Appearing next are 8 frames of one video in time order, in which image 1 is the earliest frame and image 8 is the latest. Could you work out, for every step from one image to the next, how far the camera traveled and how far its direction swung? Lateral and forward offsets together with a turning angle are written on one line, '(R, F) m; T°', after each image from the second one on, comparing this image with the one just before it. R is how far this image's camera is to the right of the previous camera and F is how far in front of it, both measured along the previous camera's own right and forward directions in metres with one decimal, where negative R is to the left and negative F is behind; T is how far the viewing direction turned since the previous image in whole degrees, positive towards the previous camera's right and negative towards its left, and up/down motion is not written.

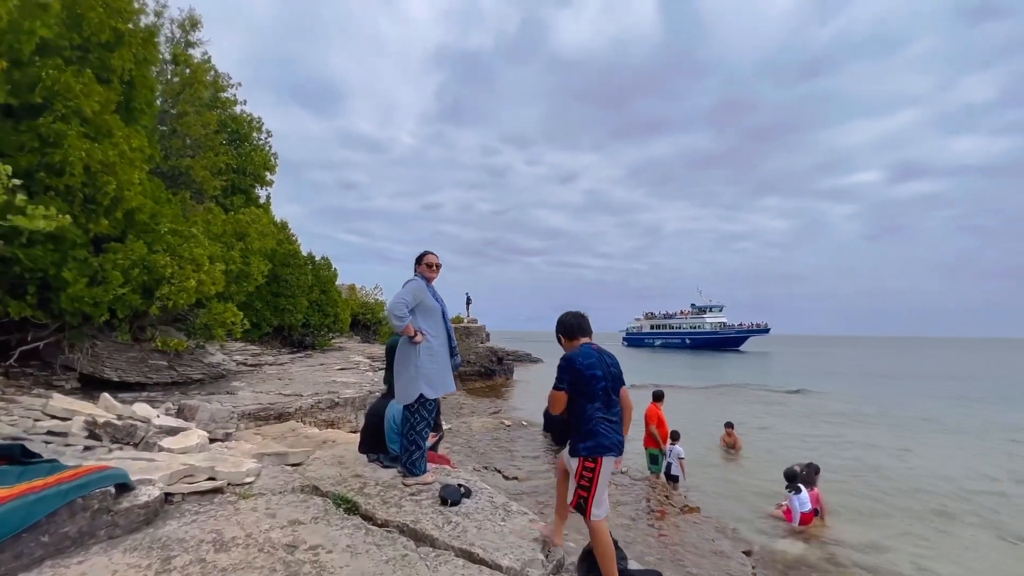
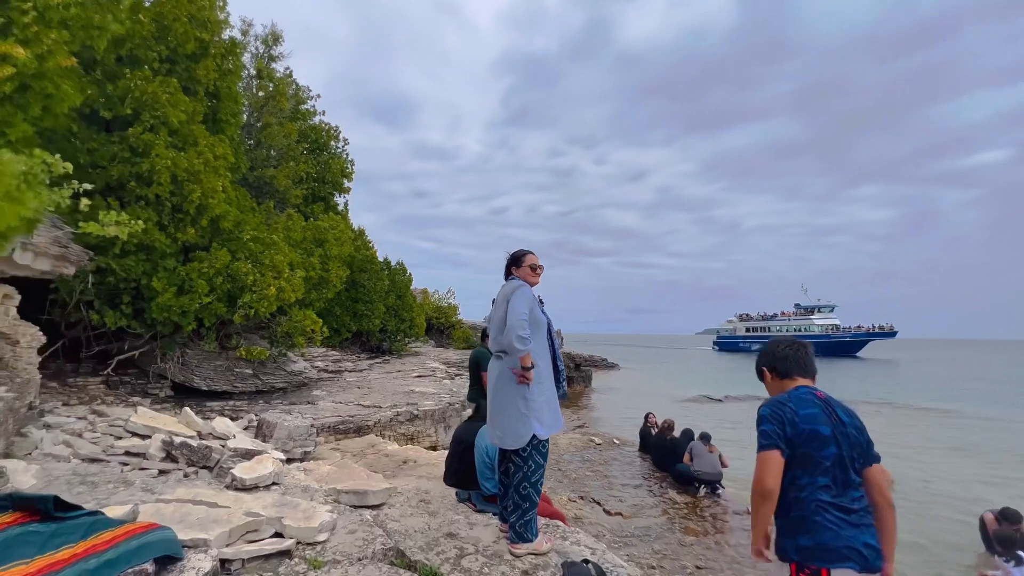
(-0.6, +1.2) m; -8°
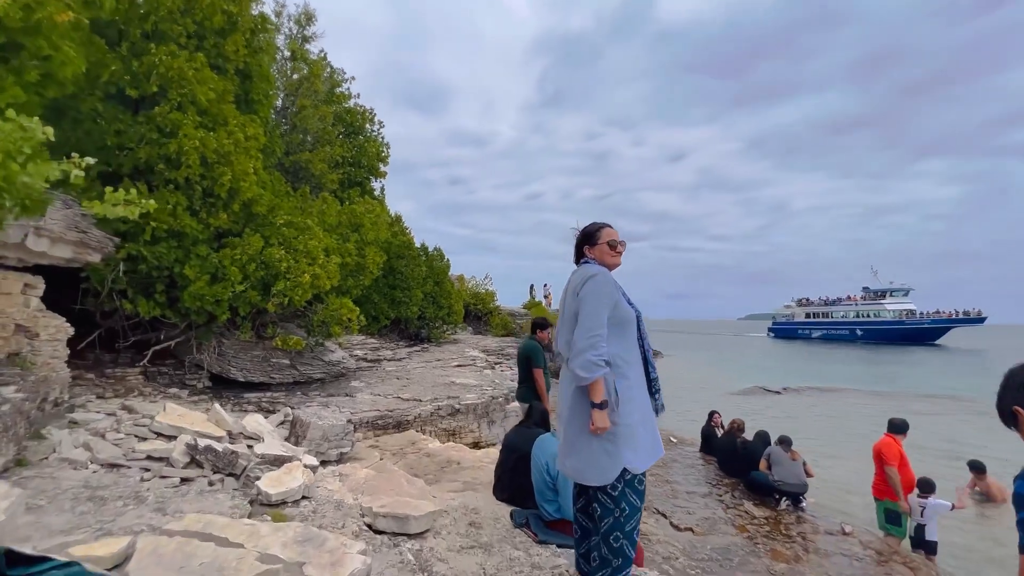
(-0.3, +1.0) m; -4°
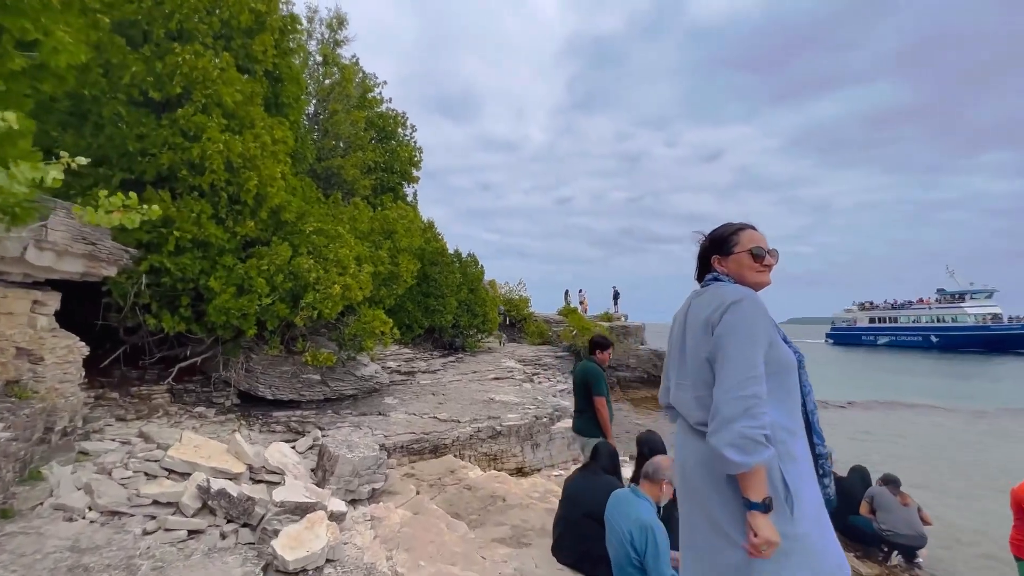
(-0.3, +1.0) m; -4°
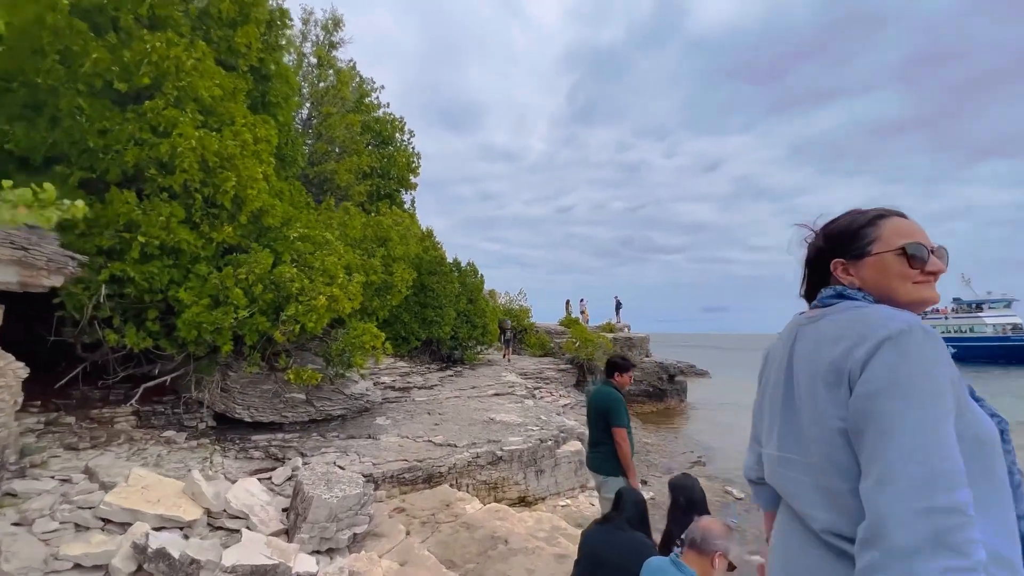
(-0.1, +0.8) m; 0°
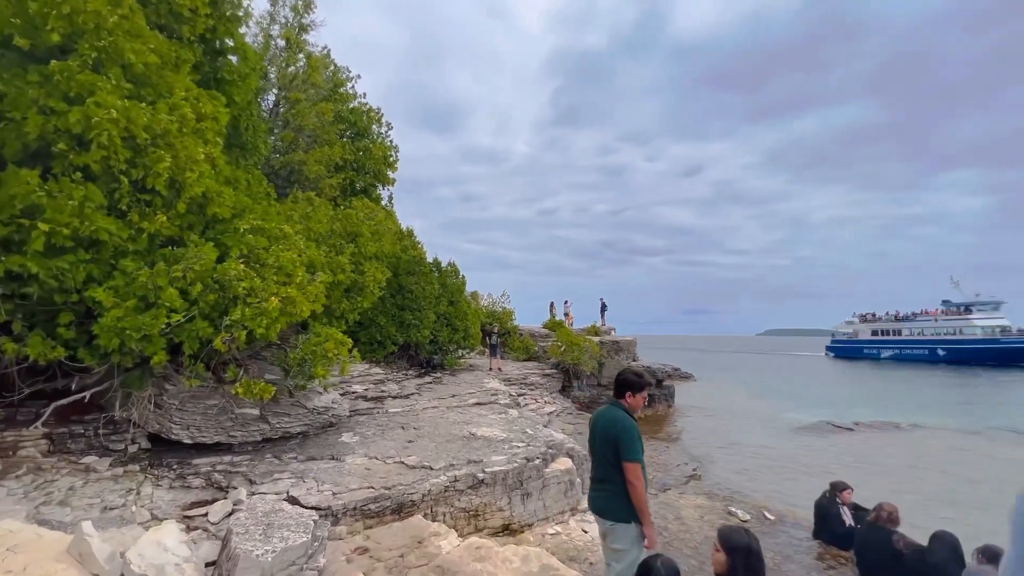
(0.0, +1.1) m; +2°
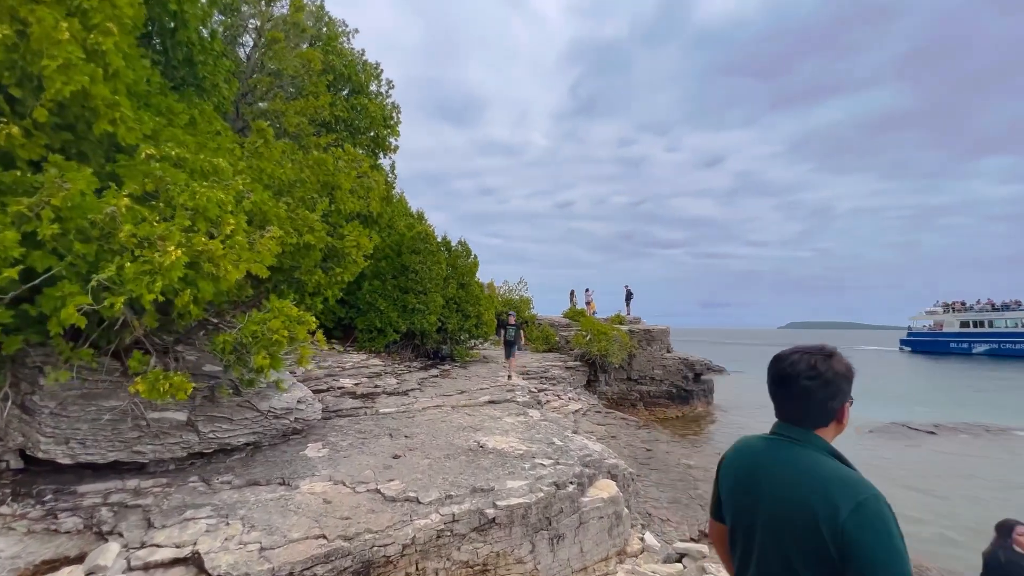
(-0.1, +2.6) m; -2°
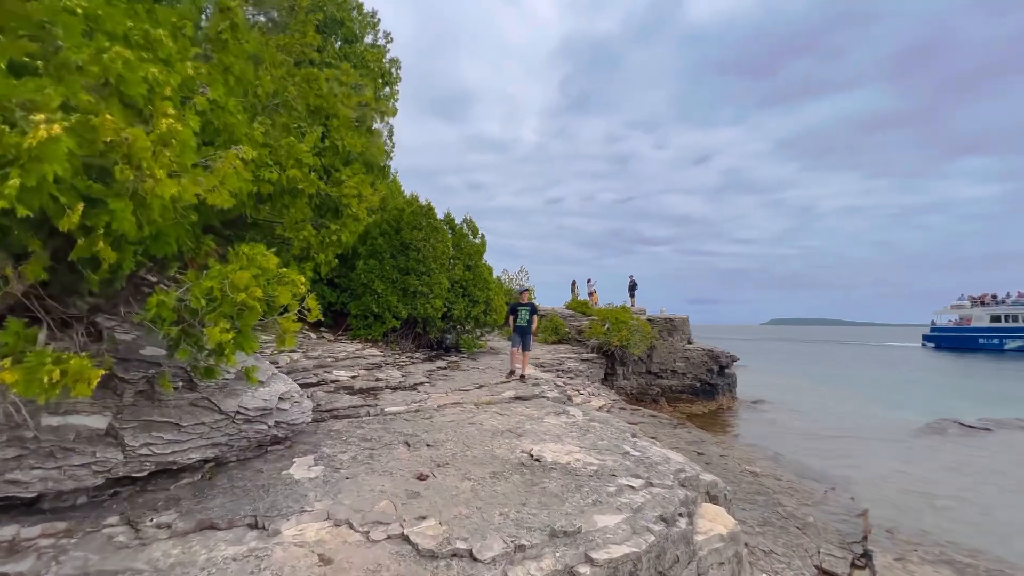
(-1.0, +2.1) m; +2°
